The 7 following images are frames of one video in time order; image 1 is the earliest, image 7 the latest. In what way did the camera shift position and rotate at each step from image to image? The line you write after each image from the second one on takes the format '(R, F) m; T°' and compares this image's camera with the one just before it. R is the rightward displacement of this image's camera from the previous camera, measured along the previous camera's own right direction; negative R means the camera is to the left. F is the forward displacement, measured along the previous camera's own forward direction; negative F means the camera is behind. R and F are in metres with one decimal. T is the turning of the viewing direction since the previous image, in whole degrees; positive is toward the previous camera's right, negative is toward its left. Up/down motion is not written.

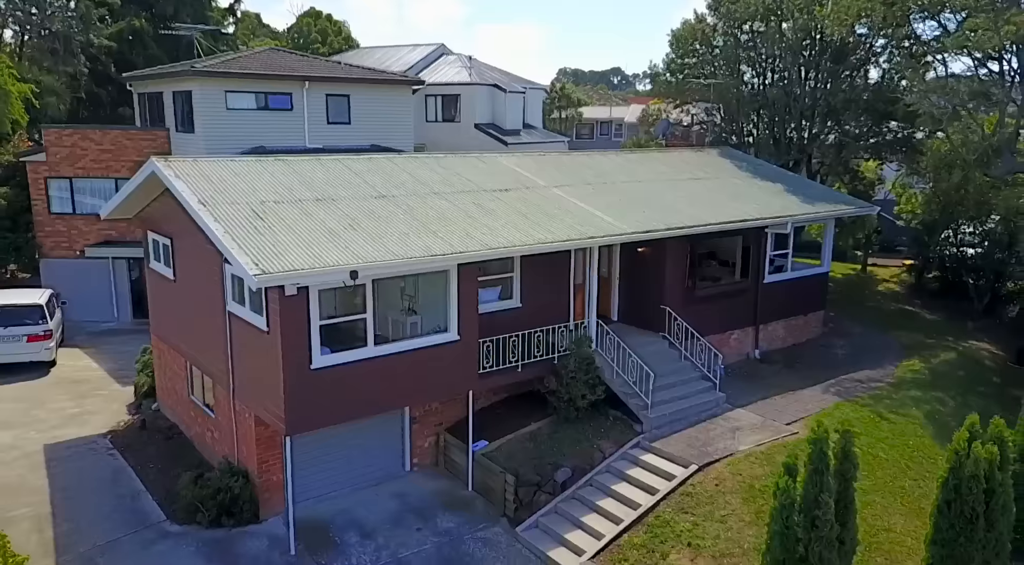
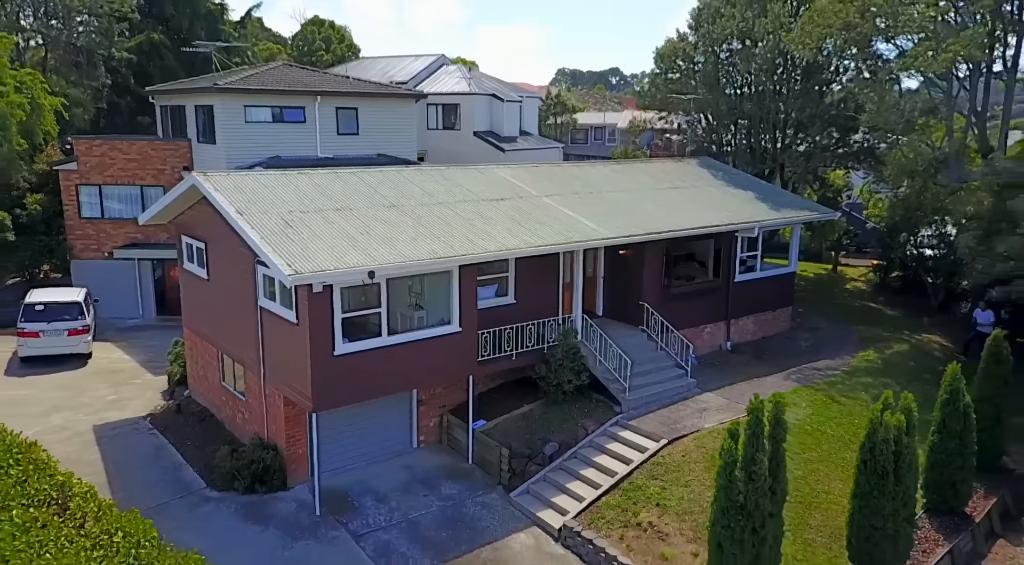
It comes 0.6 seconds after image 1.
(+0.1, -1.7) m; 0°
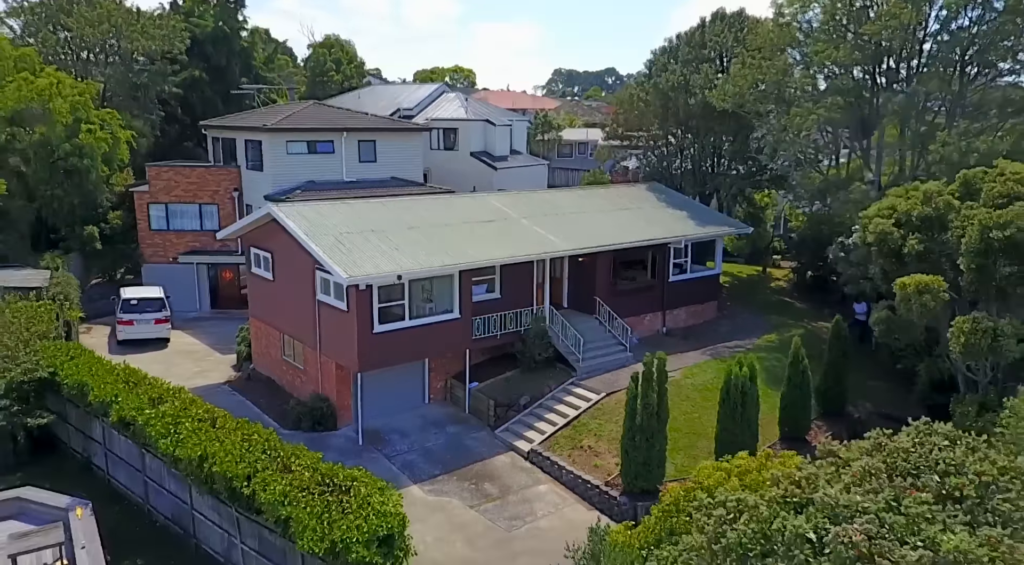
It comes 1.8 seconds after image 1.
(+0.3, -5.2) m; 0°
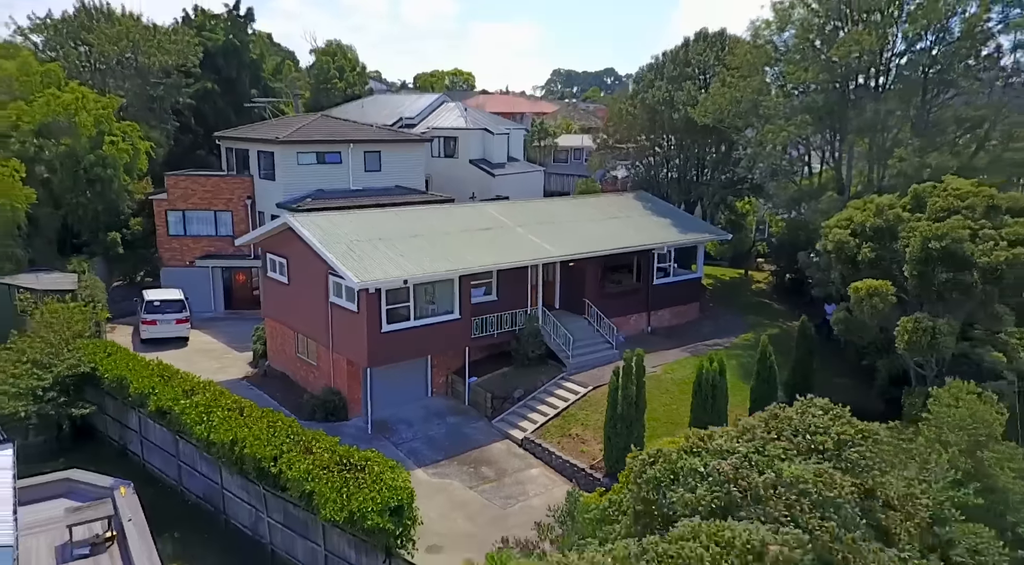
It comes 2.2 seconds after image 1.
(+0.1, -1.8) m; 0°
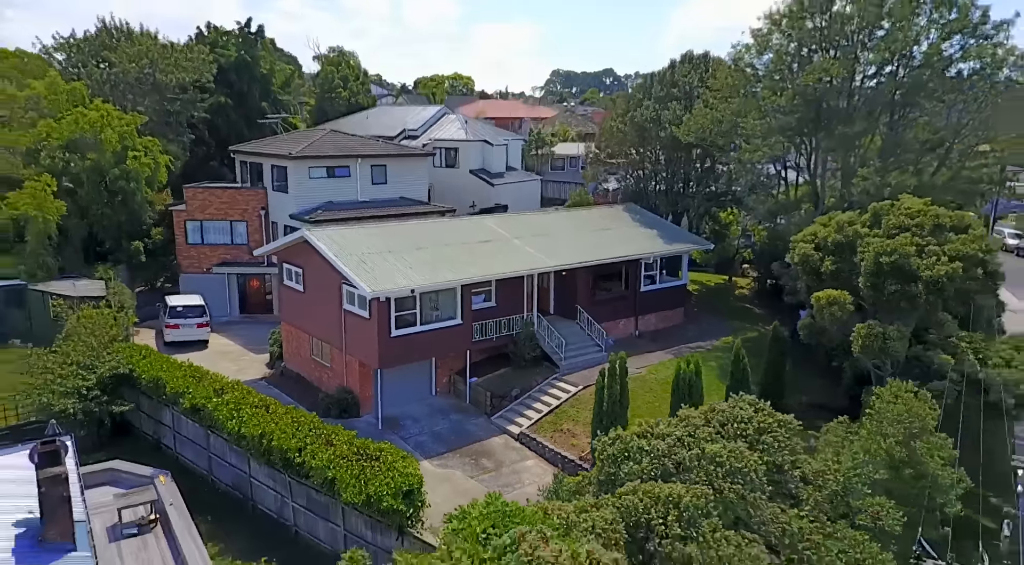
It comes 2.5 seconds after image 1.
(+0.1, -1.9) m; 0°
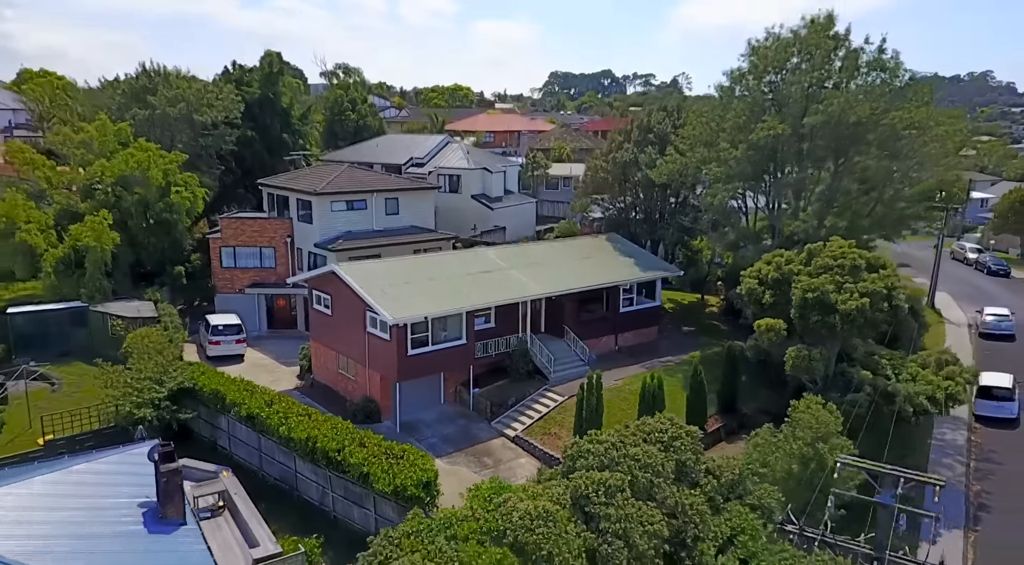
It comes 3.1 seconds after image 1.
(+0.1, -4.1) m; 0°
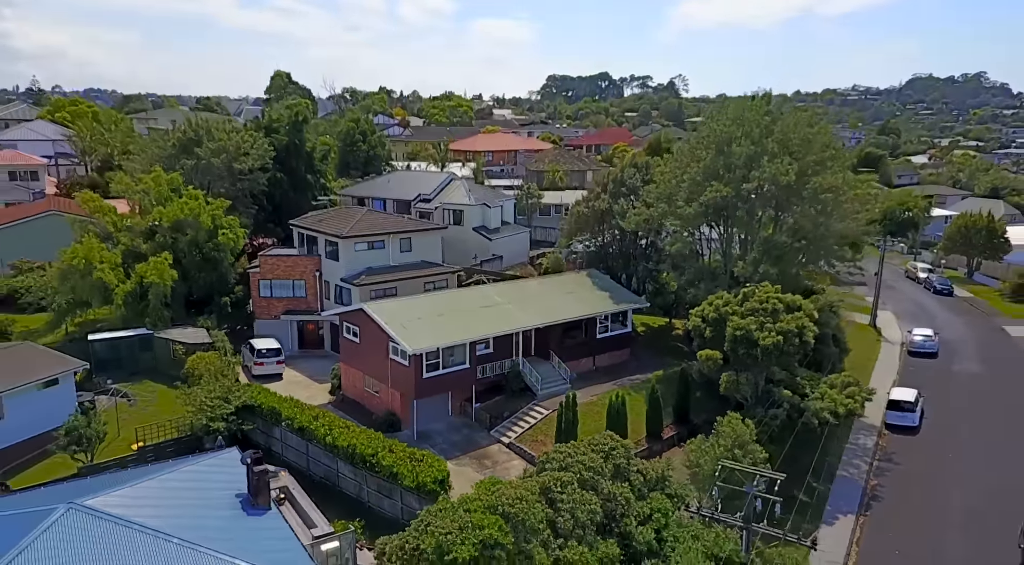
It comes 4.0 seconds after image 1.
(+0.2, -6.1) m; 0°
